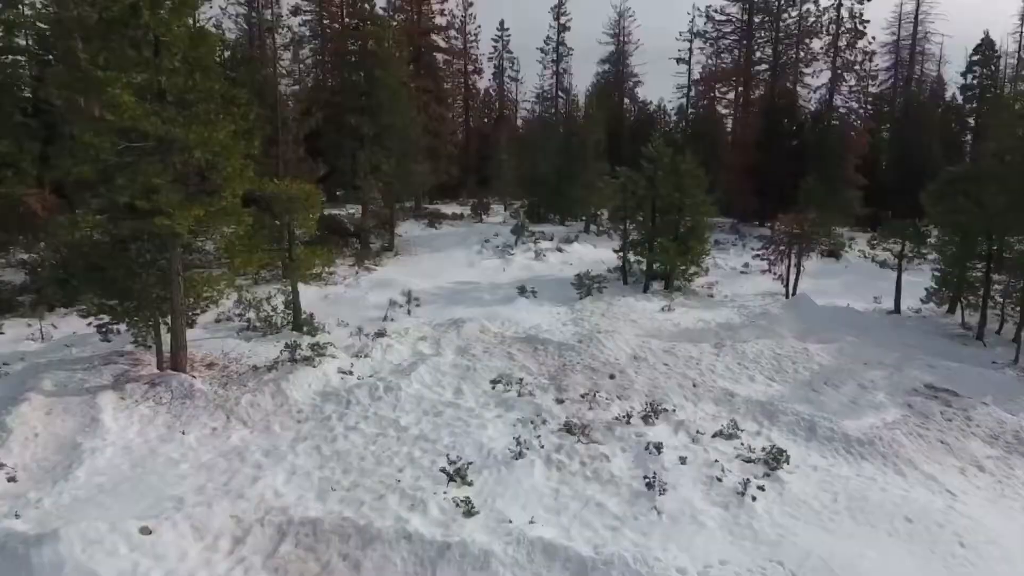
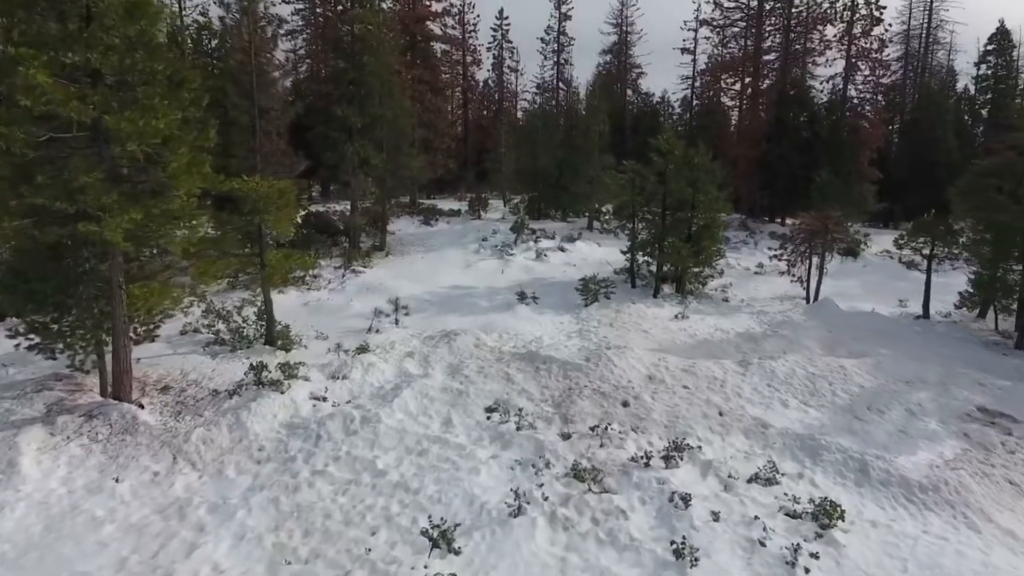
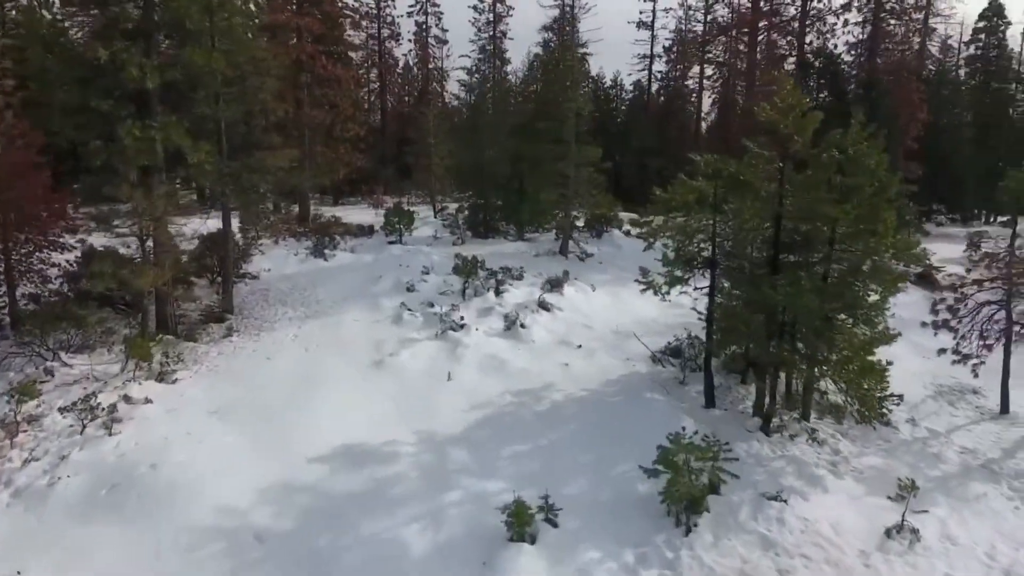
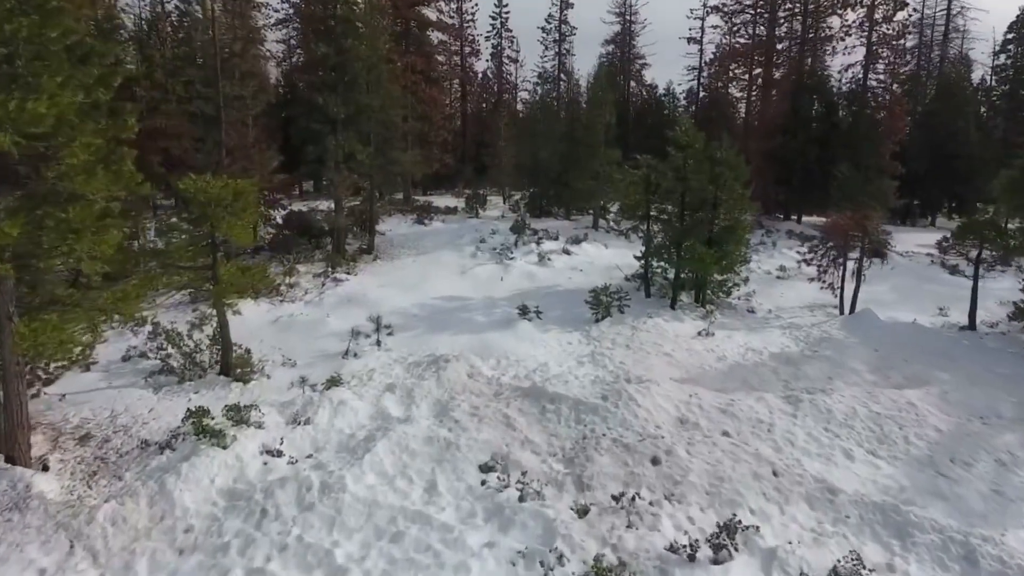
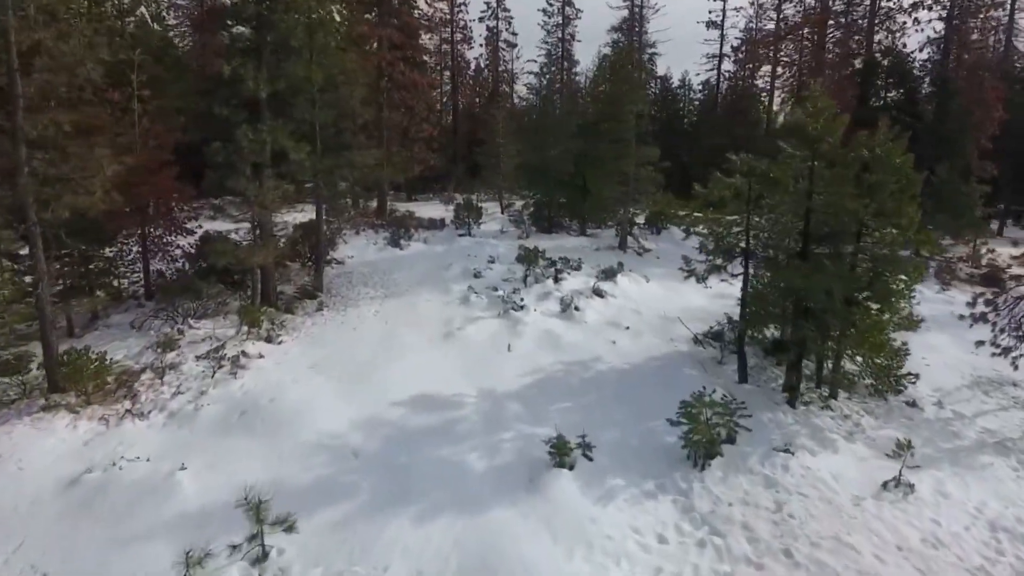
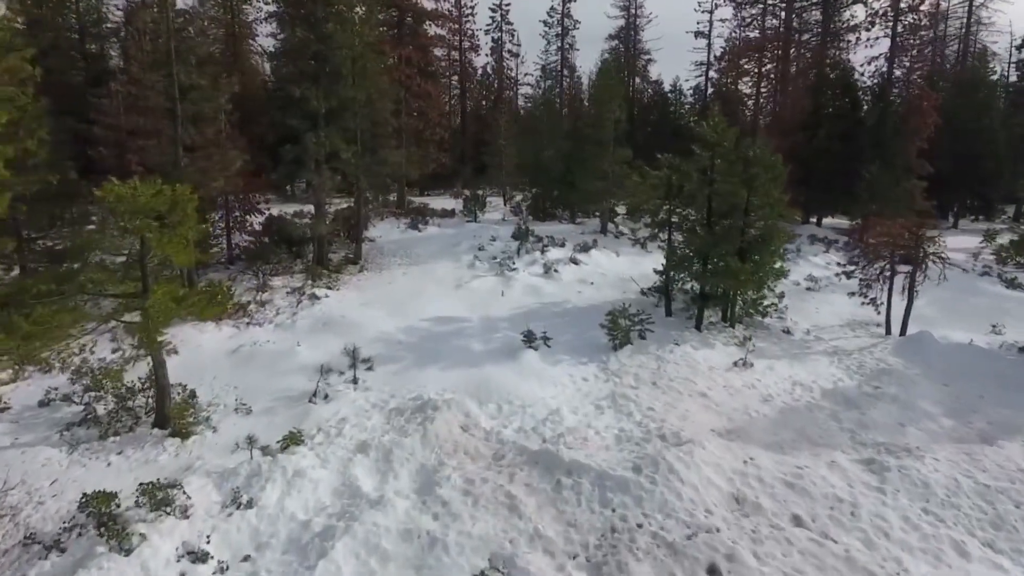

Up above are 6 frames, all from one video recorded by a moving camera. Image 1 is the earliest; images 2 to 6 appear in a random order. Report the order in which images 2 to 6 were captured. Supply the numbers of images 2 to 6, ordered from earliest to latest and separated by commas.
2, 4, 6, 5, 3
